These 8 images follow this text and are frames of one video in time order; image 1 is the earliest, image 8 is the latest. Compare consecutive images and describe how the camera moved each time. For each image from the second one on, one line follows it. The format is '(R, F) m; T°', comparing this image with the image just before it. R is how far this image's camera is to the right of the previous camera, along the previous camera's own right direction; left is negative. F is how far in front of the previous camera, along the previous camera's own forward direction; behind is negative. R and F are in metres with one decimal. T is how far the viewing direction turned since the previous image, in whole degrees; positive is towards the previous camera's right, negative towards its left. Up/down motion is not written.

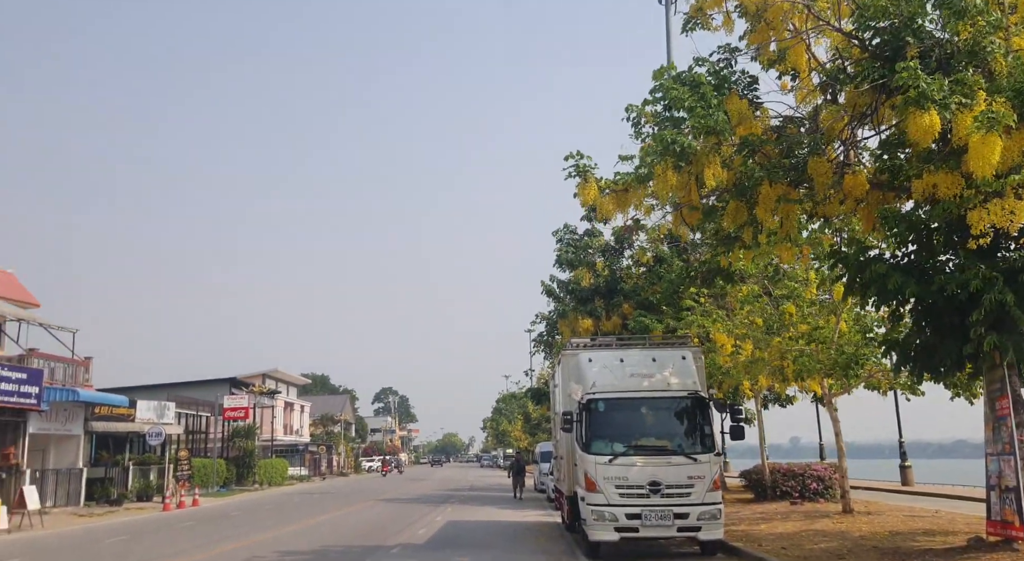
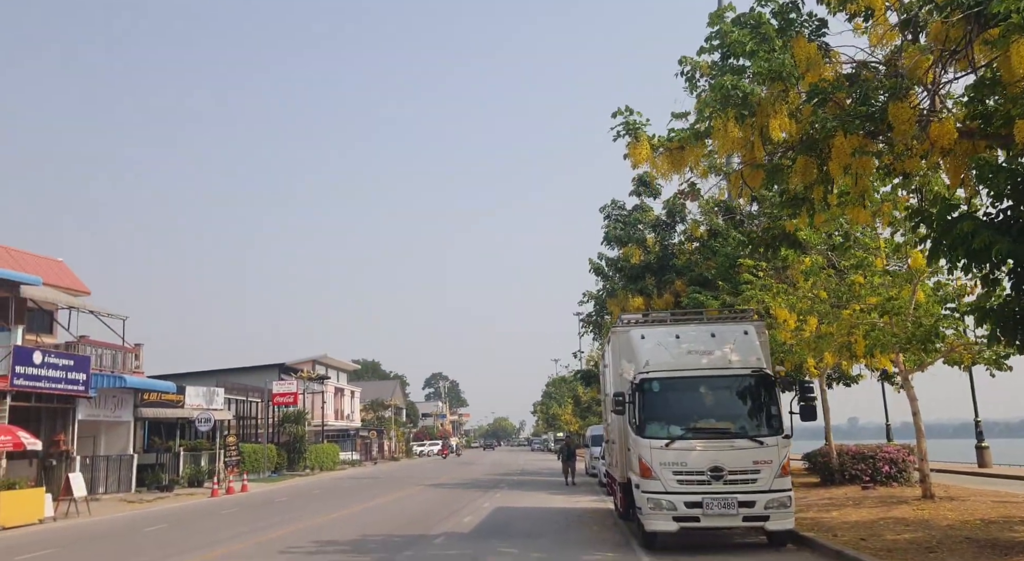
(0.0, +0.9) m; -3°
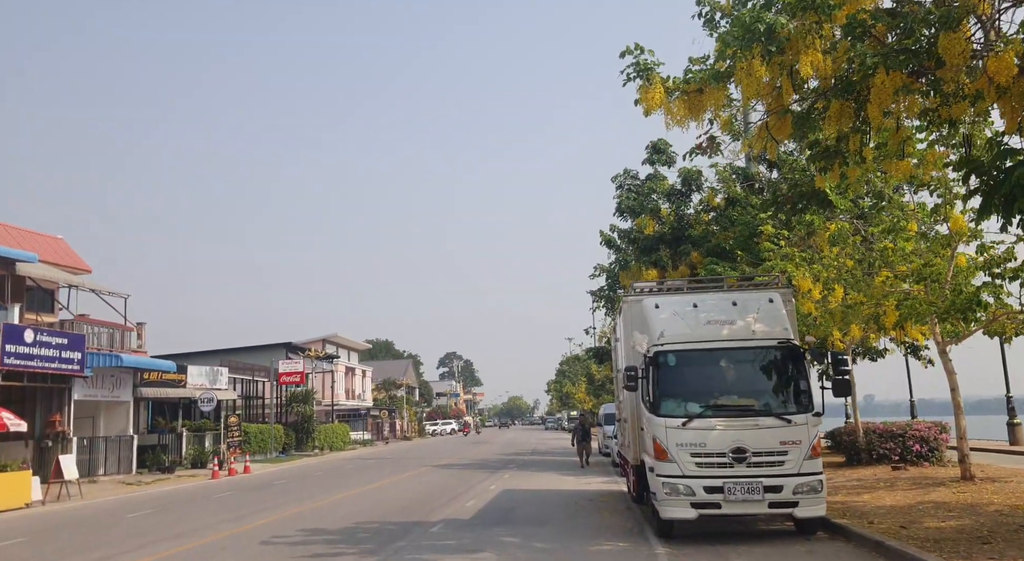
(+0.2, +1.1) m; -1°
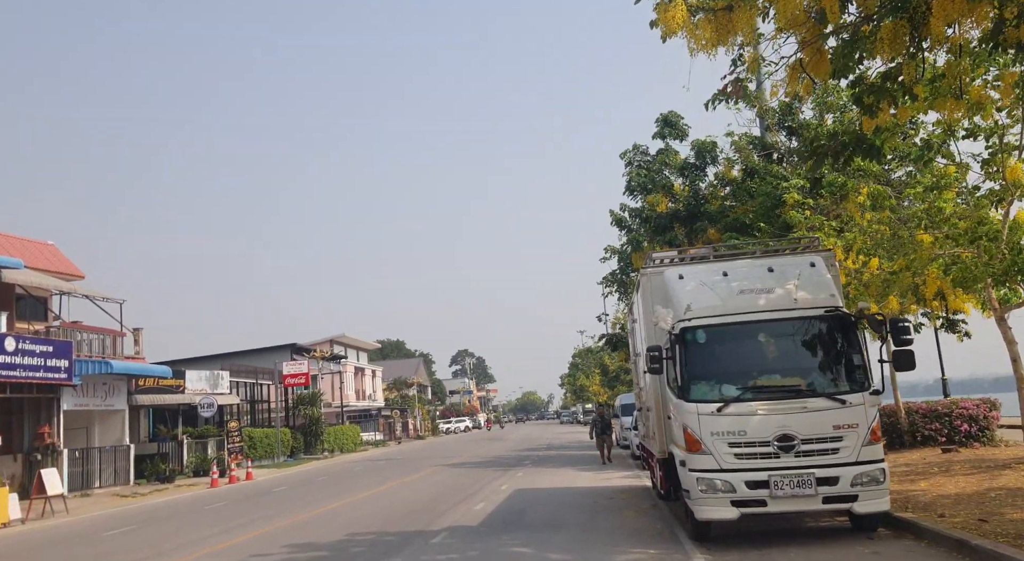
(+0.1, +1.4) m; -1°
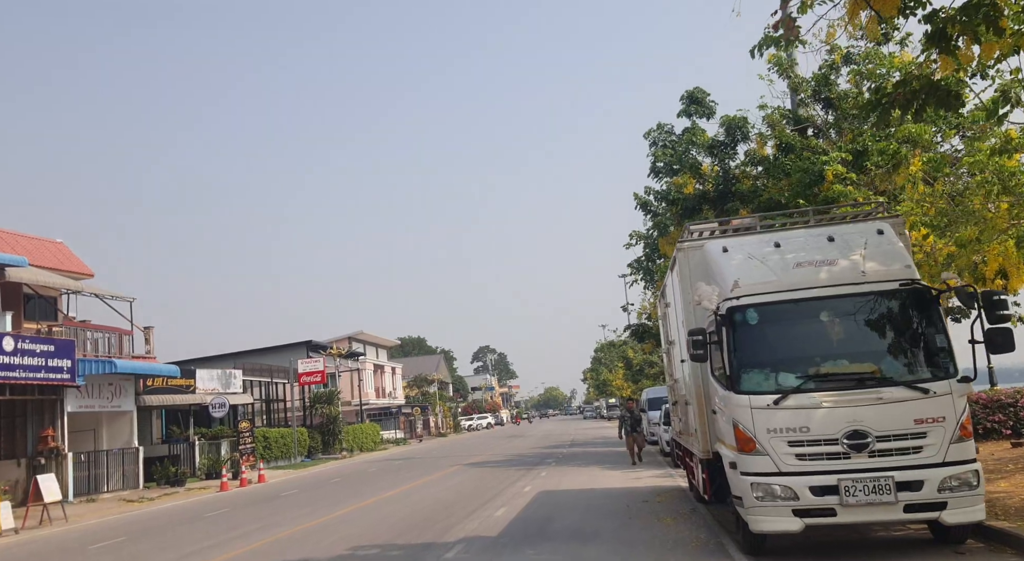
(0.0, +1.3) m; -1°
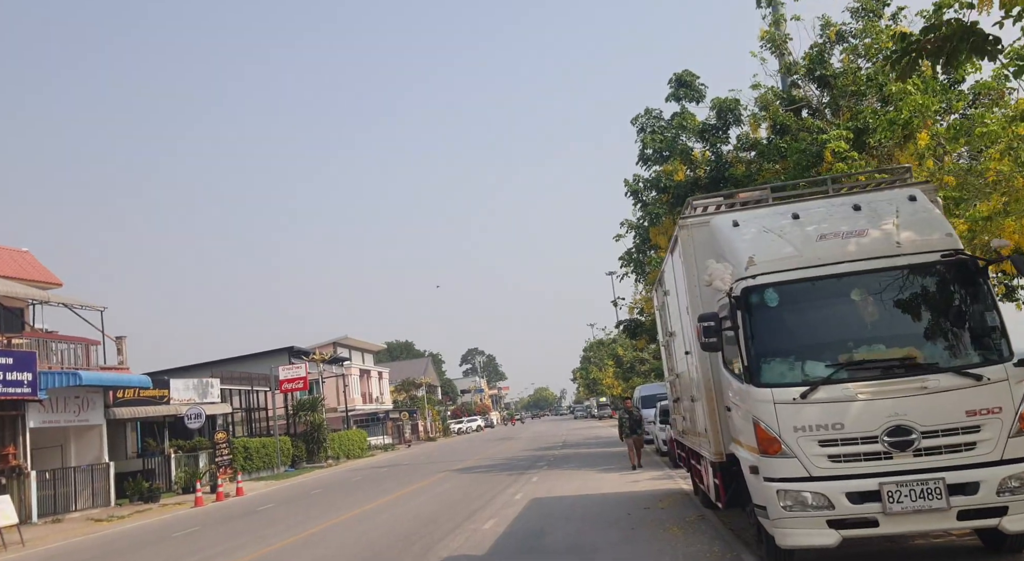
(0.0, +1.1) m; +1°
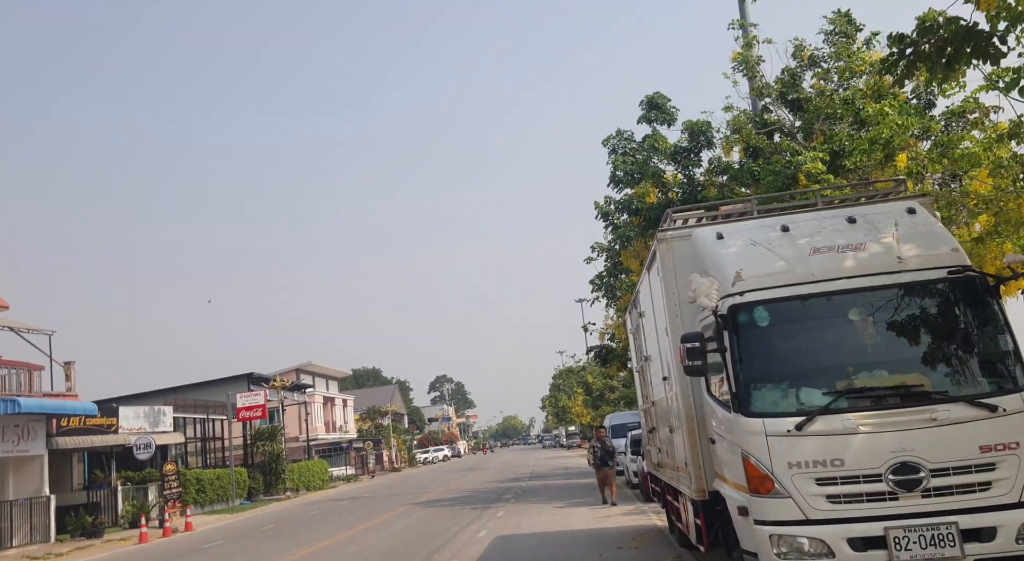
(+0.1, +0.8) m; +2°
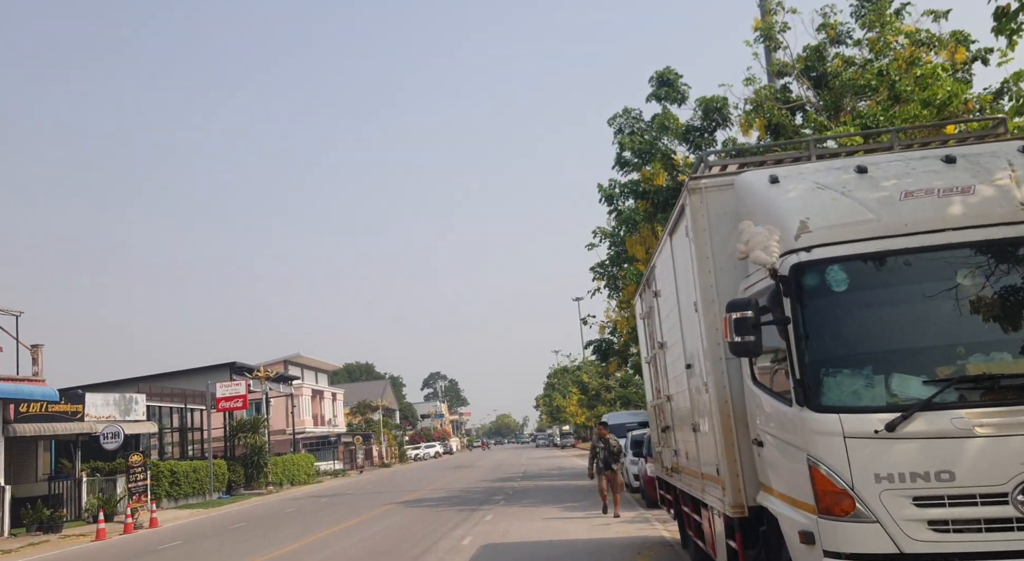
(0.0, +1.6) m; 0°
